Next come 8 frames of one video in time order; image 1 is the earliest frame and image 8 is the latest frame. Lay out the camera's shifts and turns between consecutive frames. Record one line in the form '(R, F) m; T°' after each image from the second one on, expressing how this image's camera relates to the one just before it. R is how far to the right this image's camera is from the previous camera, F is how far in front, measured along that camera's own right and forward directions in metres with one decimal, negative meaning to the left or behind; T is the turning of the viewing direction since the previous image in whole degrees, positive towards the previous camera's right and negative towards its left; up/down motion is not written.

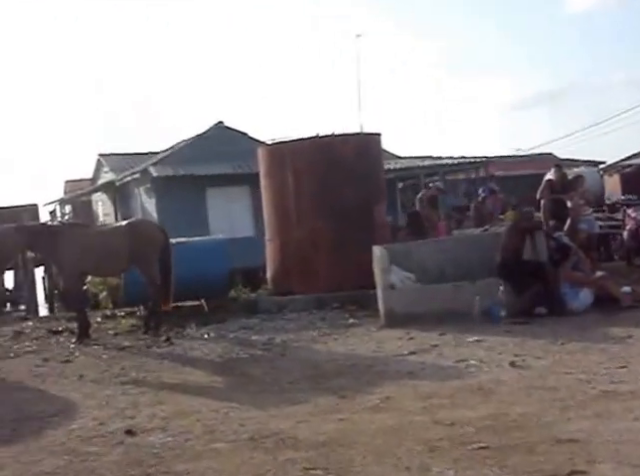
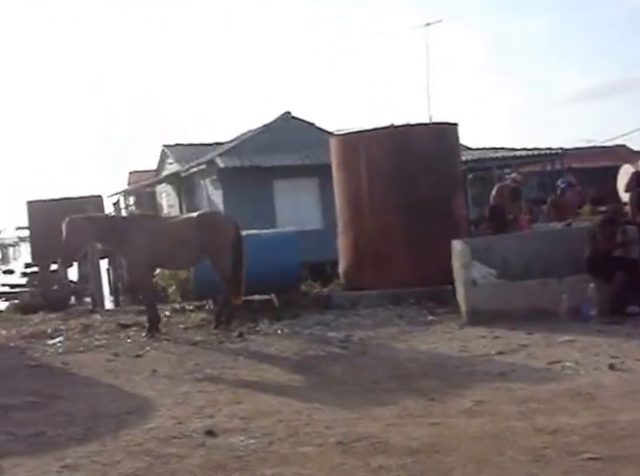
(-0.2, +0.4) m; -4°
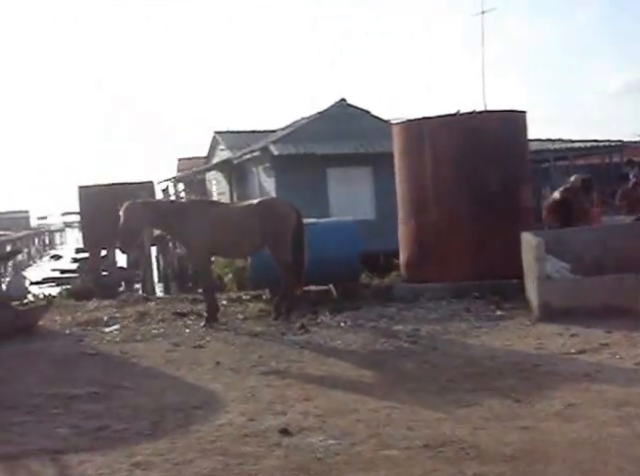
(-0.3, +0.4) m; -3°
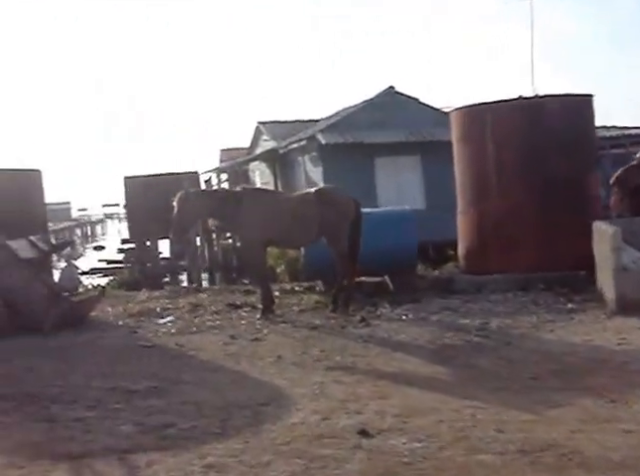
(-0.3, +0.4) m; -3°
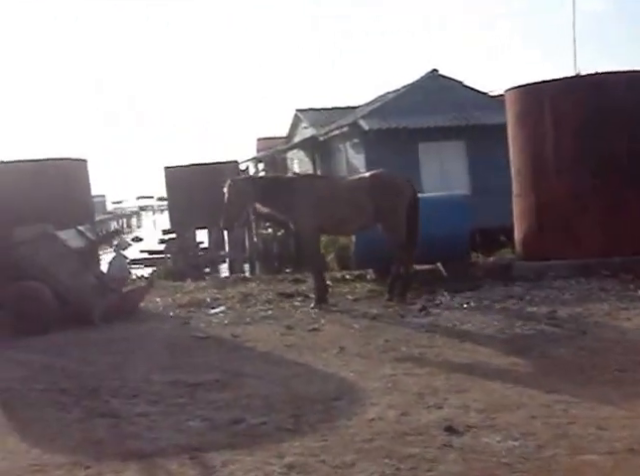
(-0.3, +0.3) m; -2°
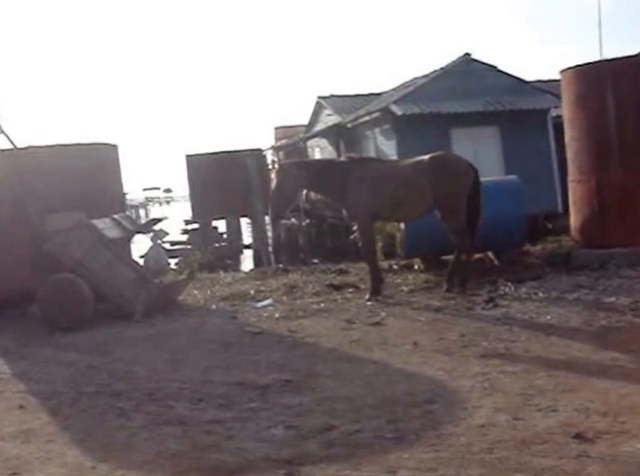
(-0.5, +0.5) m; 0°
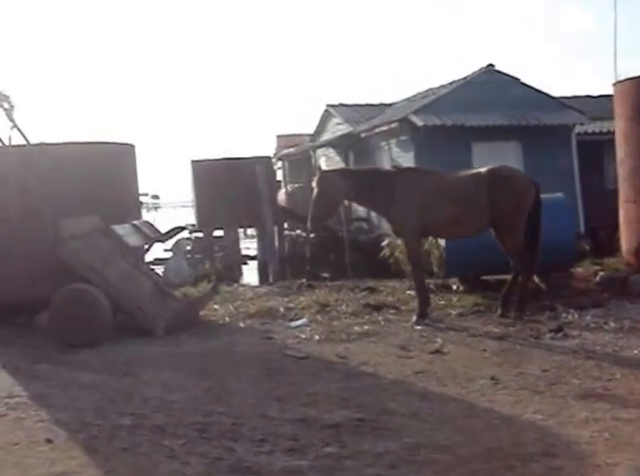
(-0.6, +0.8) m; +1°
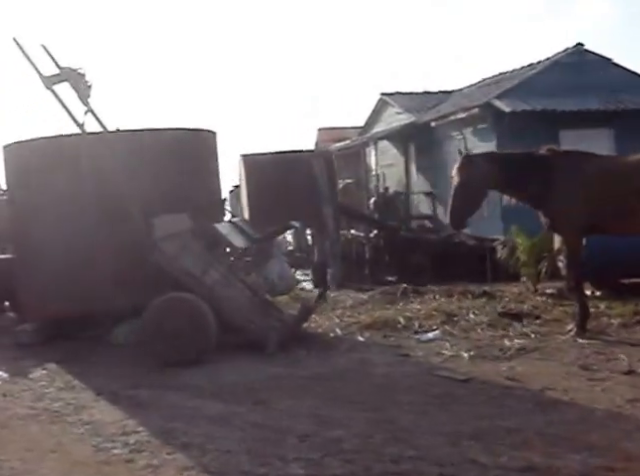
(-1.0, +1.2) m; -1°
